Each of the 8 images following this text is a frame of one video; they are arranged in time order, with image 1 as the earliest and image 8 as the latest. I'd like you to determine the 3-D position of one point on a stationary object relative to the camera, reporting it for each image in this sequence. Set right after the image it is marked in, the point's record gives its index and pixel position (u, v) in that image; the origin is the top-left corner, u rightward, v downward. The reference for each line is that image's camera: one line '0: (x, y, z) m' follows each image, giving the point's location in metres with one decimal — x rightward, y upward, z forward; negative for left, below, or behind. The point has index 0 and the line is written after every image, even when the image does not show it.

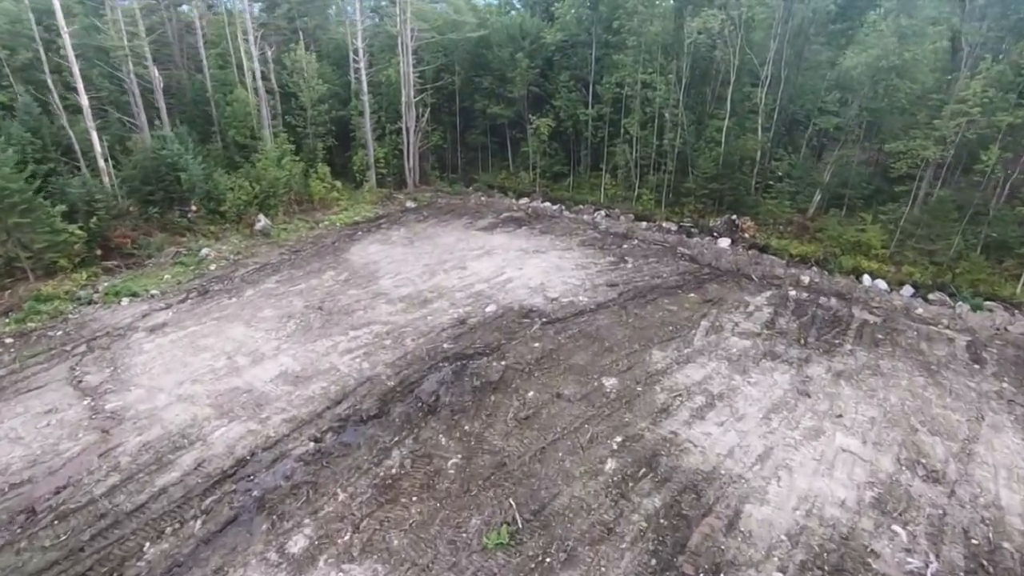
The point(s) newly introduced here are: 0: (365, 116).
0: (-5.0, +5.8, +18.5) m
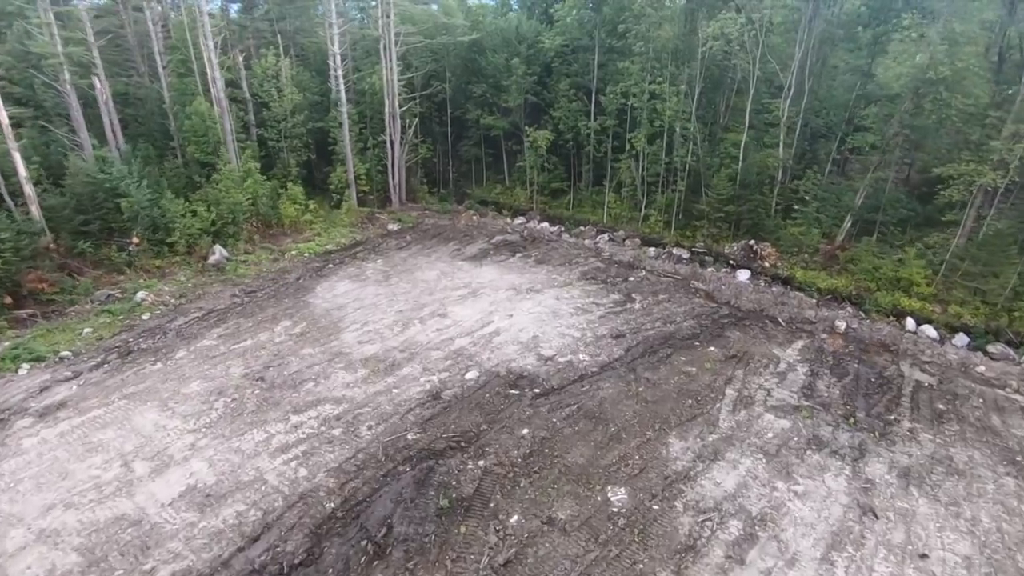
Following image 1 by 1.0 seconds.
0: (-5.2, +4.9, +16.8) m
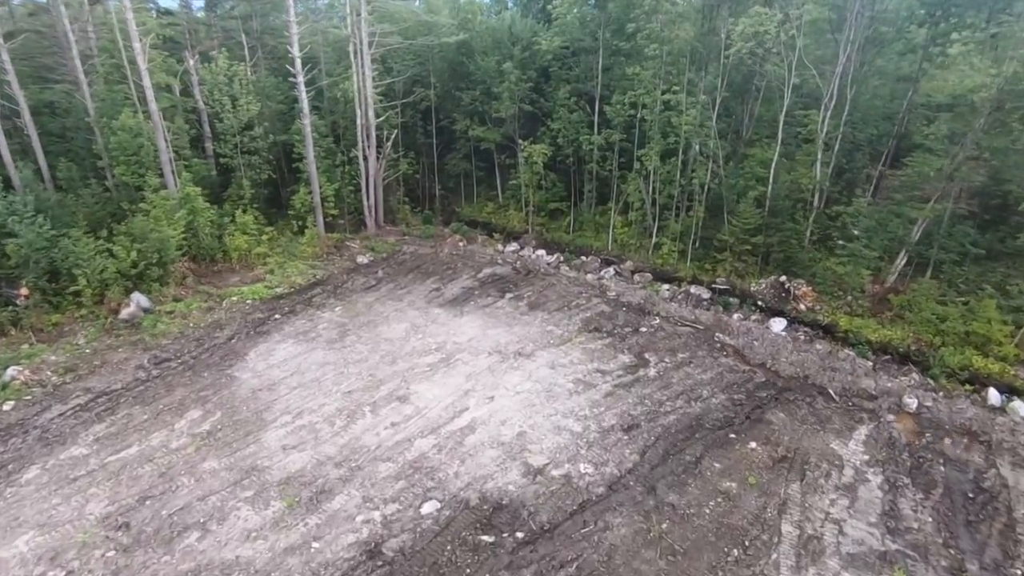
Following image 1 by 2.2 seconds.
0: (-5.4, +3.8, +14.5) m
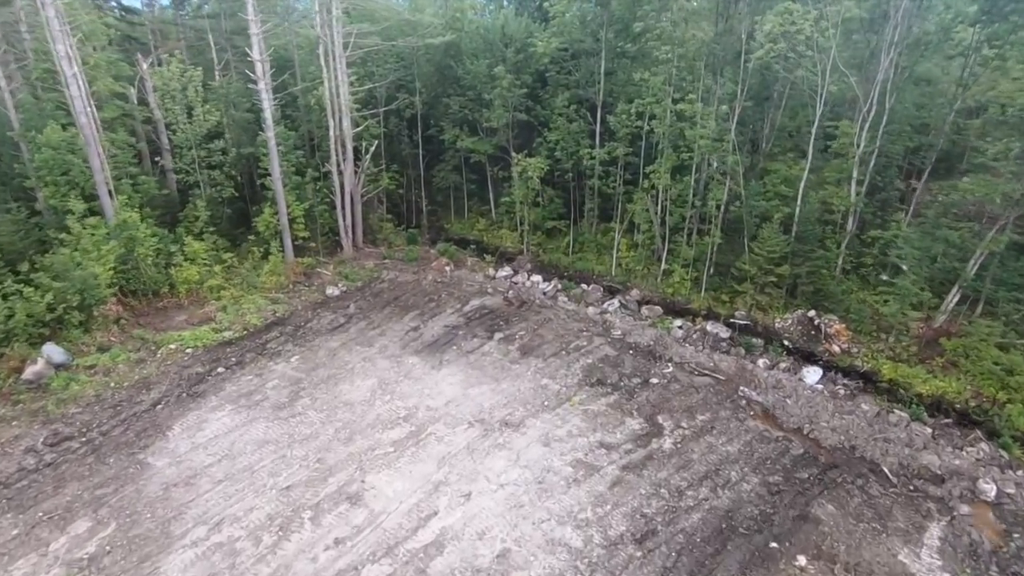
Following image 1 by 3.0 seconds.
0: (-5.6, +3.0, +12.8) m
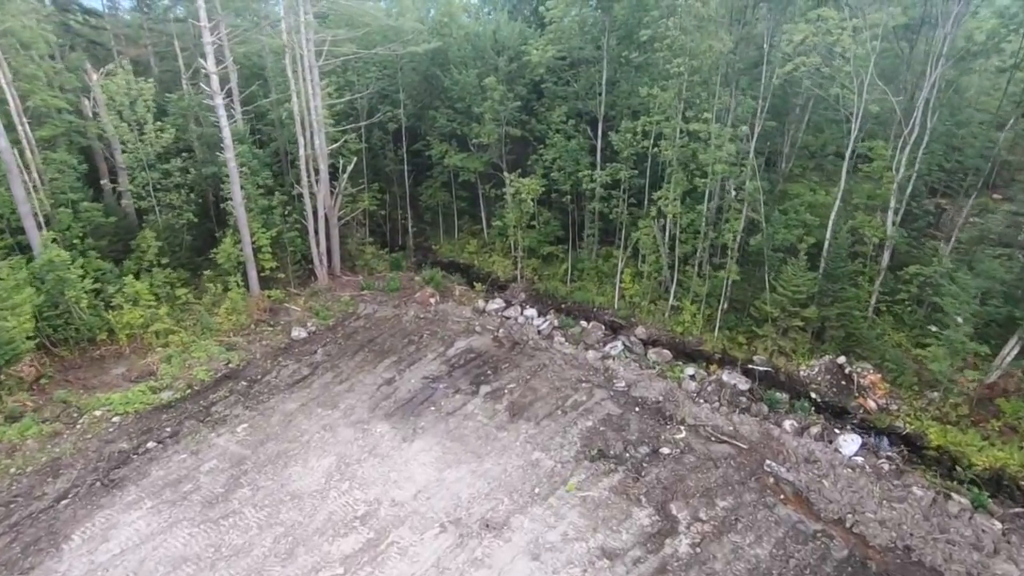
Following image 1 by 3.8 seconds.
0: (-5.8, +2.2, +11.4) m
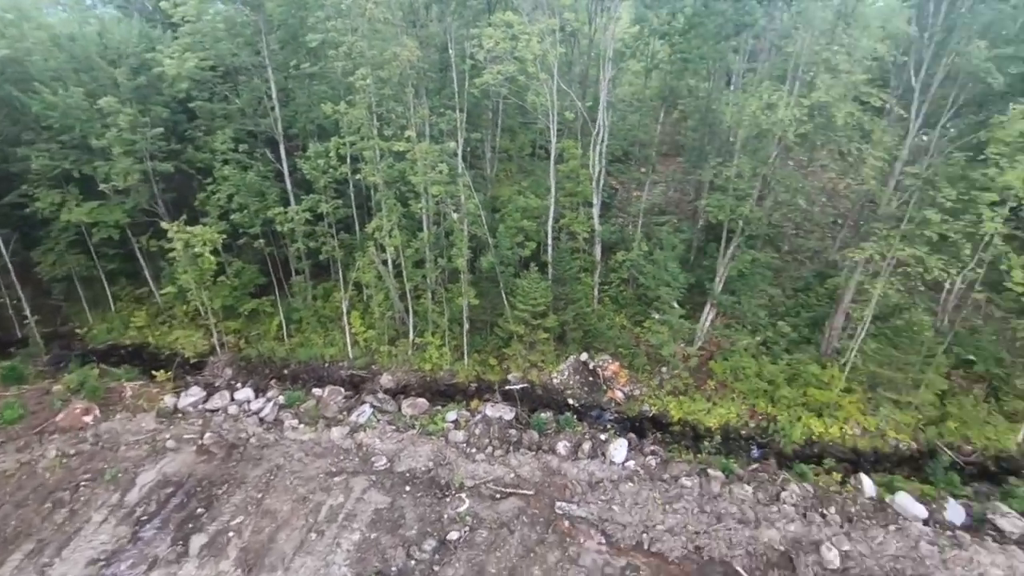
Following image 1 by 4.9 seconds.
0: (-10.2, -0.5, +5.7) m
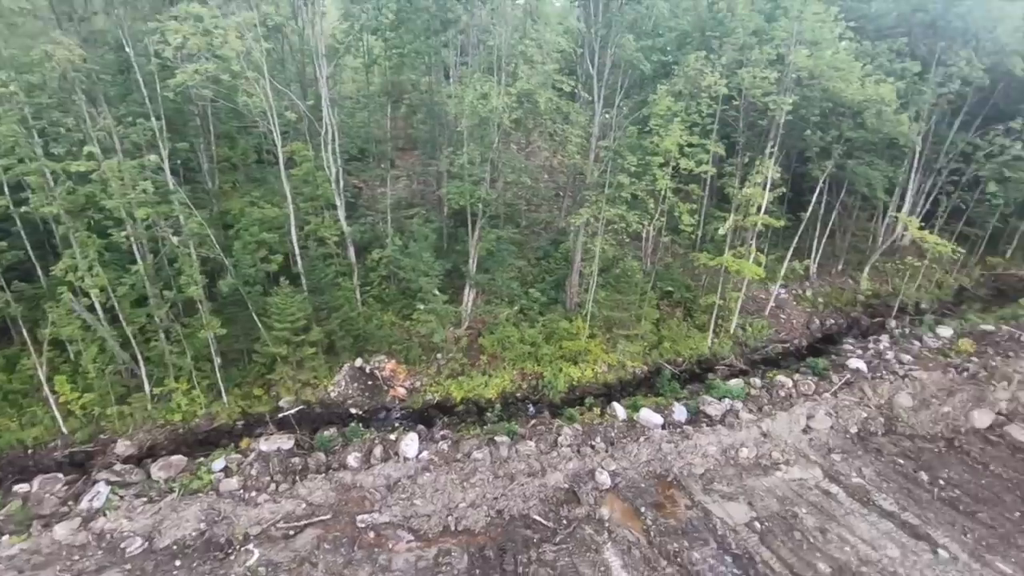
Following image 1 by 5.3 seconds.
0: (-11.4, -2.6, +1.2) m
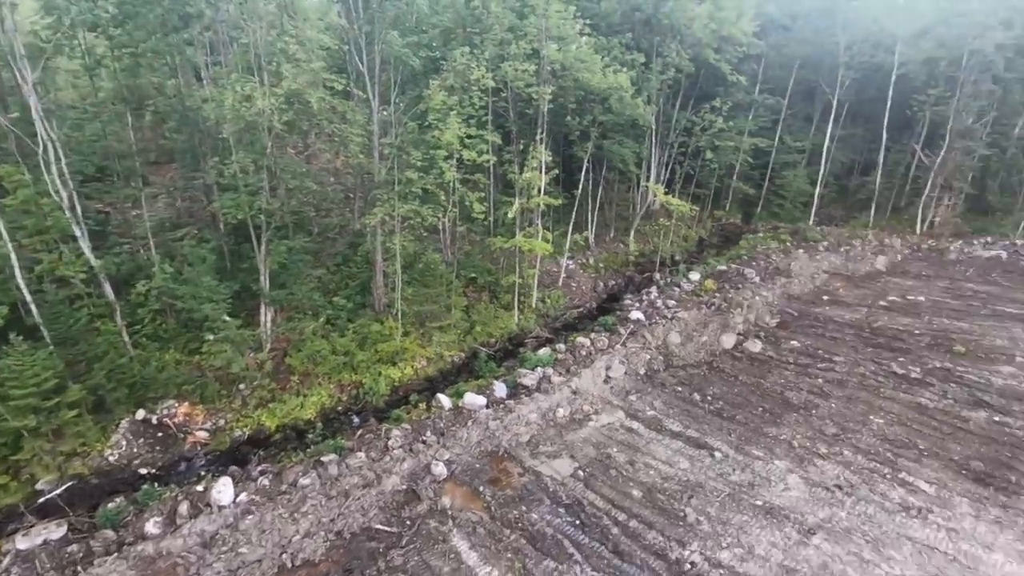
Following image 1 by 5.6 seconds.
0: (-10.7, -4.4, -2.6) m
